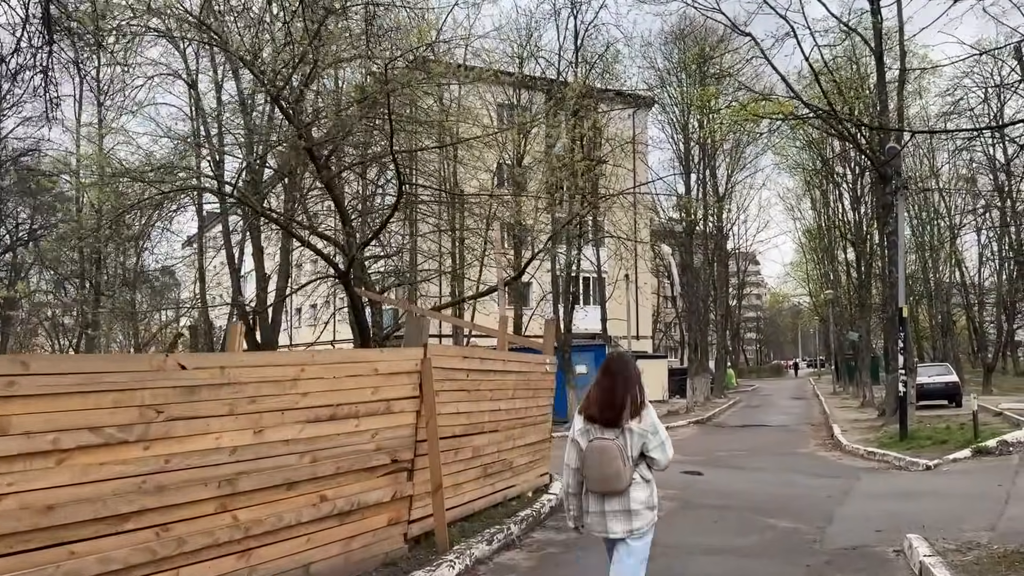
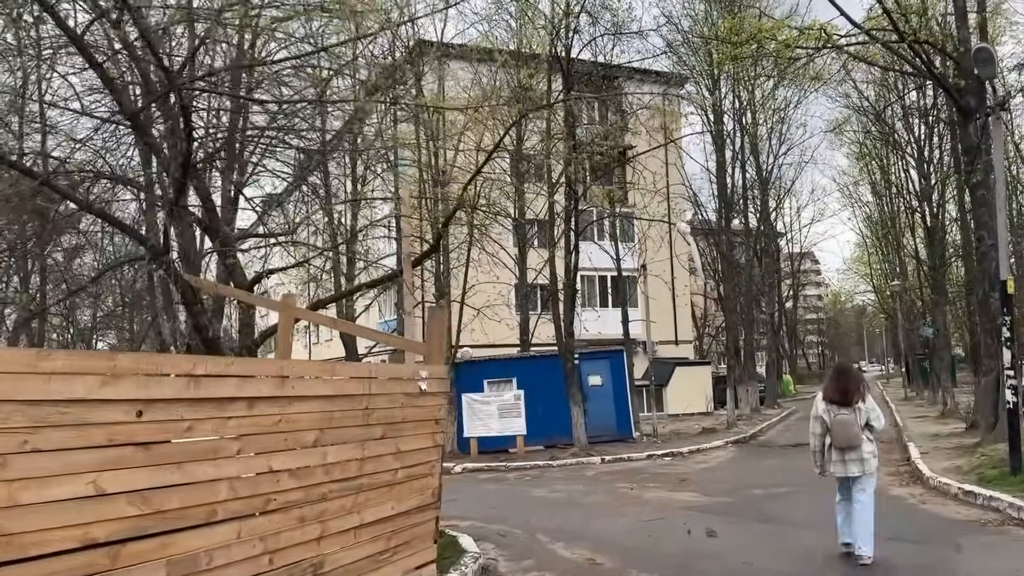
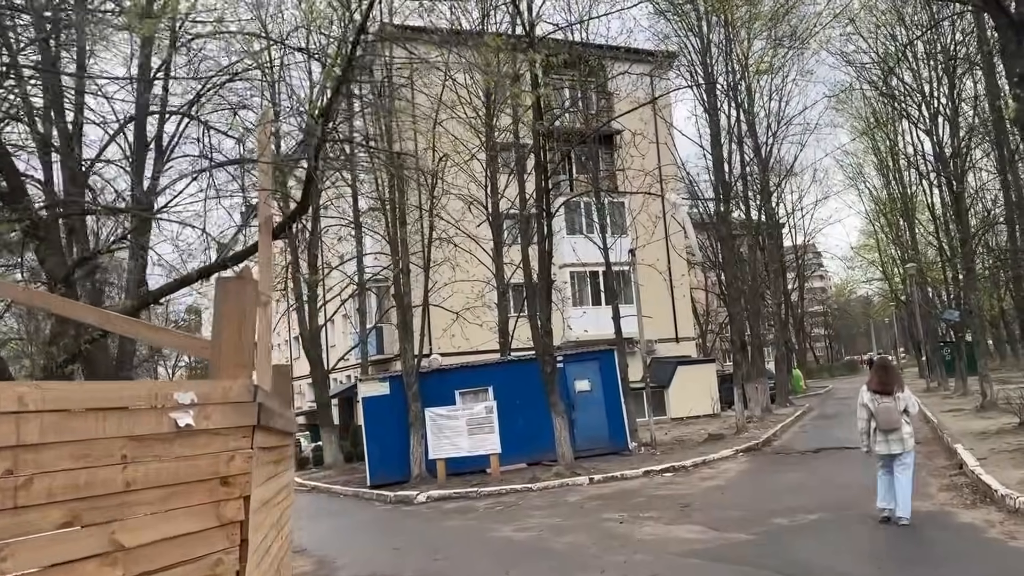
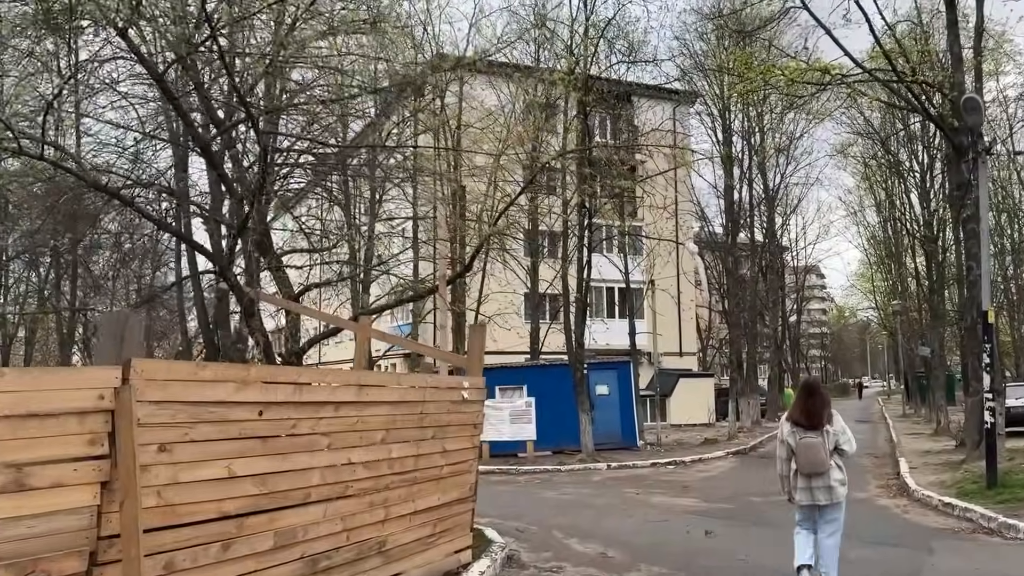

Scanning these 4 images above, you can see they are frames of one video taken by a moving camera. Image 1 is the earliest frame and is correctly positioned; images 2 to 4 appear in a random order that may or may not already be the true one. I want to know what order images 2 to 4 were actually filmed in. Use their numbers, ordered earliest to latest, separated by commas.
4, 2, 3
